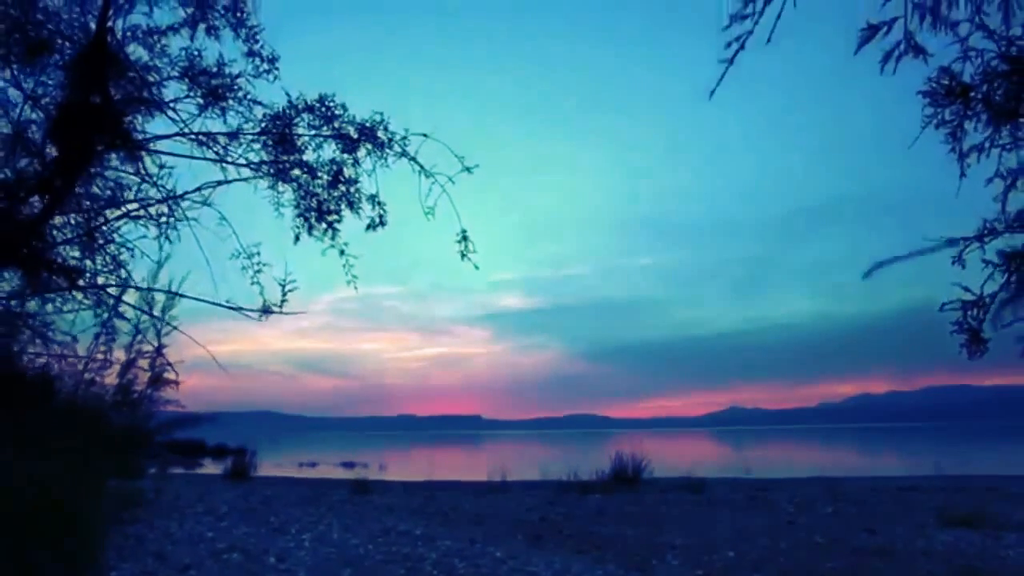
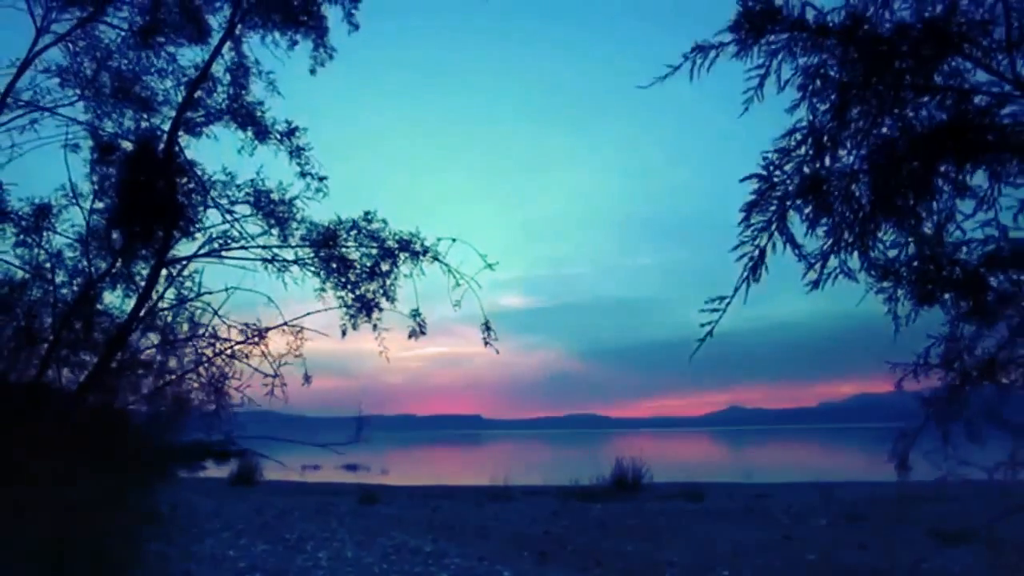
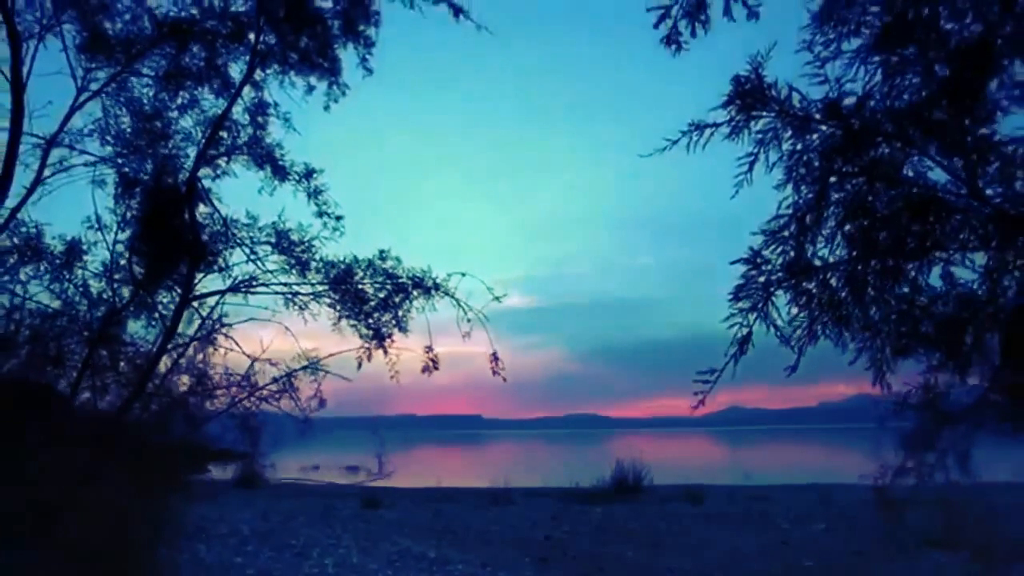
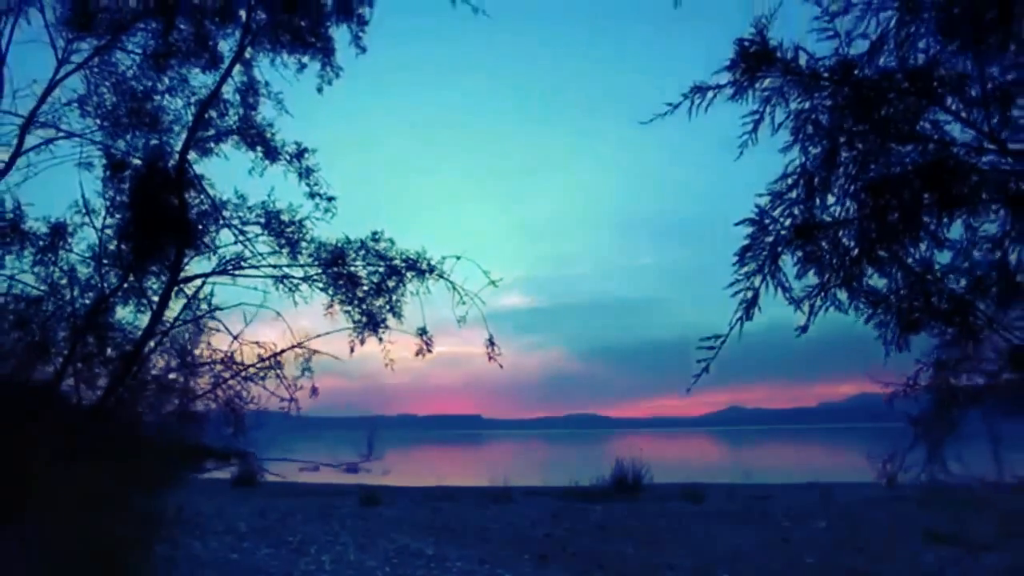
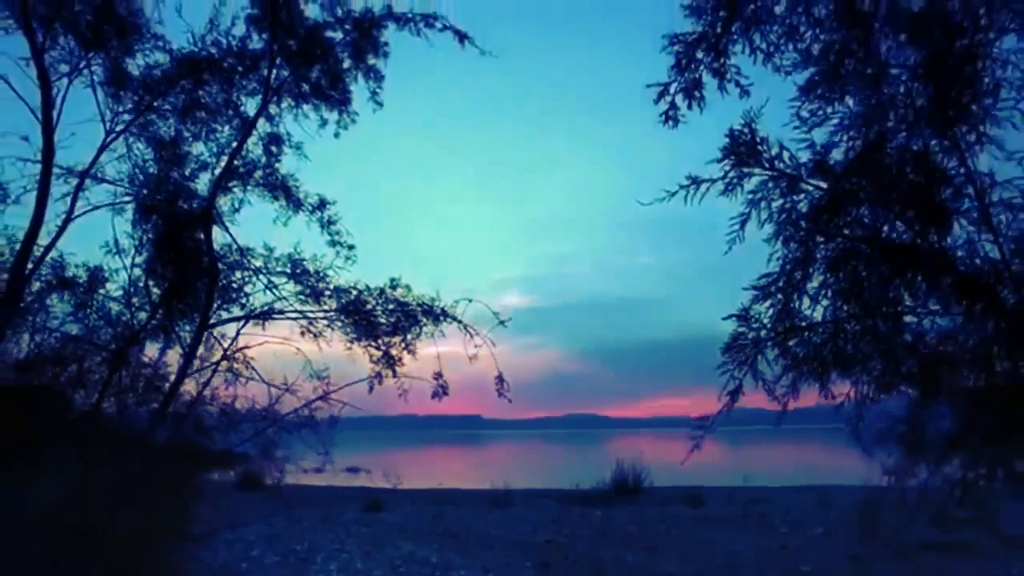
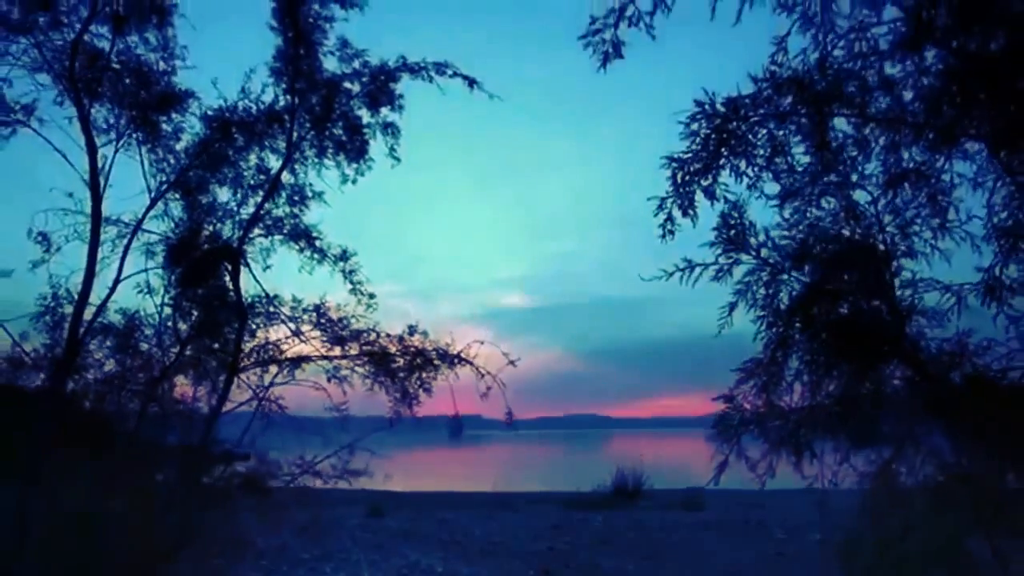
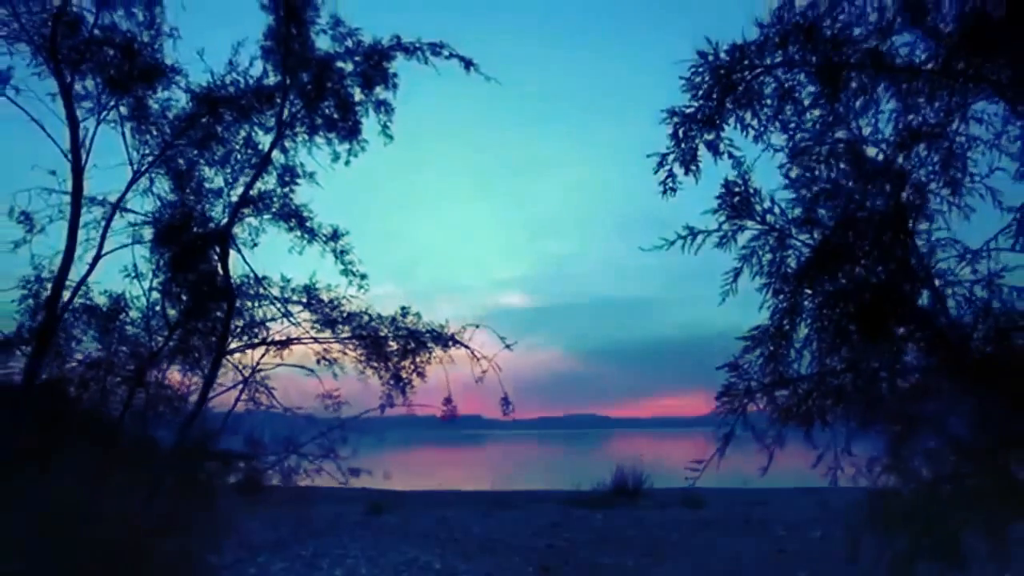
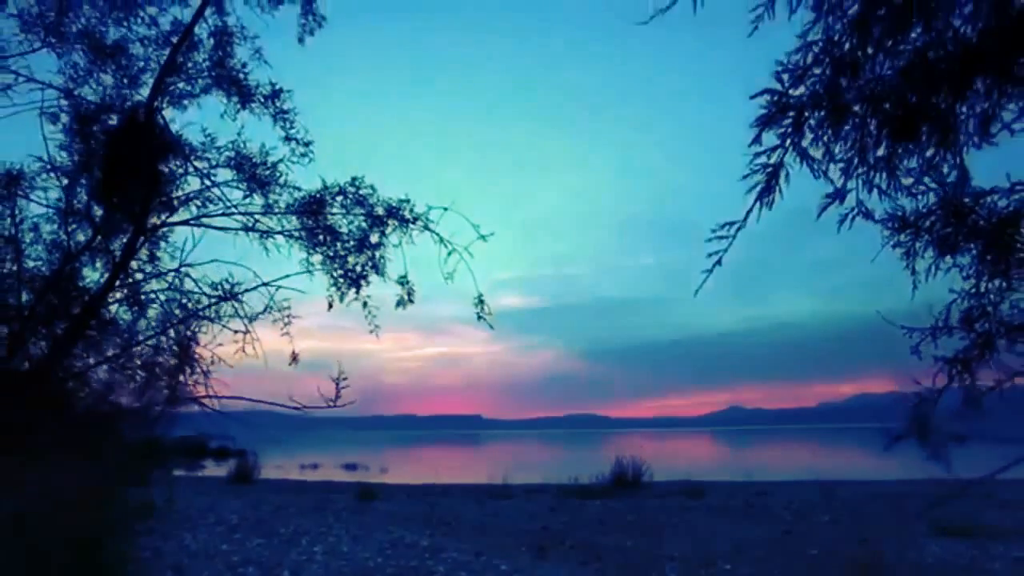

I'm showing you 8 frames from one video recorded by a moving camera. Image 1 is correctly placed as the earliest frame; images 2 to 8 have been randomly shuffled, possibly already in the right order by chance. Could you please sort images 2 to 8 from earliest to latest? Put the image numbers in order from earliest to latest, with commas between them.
8, 2, 4, 3, 5, 7, 6
